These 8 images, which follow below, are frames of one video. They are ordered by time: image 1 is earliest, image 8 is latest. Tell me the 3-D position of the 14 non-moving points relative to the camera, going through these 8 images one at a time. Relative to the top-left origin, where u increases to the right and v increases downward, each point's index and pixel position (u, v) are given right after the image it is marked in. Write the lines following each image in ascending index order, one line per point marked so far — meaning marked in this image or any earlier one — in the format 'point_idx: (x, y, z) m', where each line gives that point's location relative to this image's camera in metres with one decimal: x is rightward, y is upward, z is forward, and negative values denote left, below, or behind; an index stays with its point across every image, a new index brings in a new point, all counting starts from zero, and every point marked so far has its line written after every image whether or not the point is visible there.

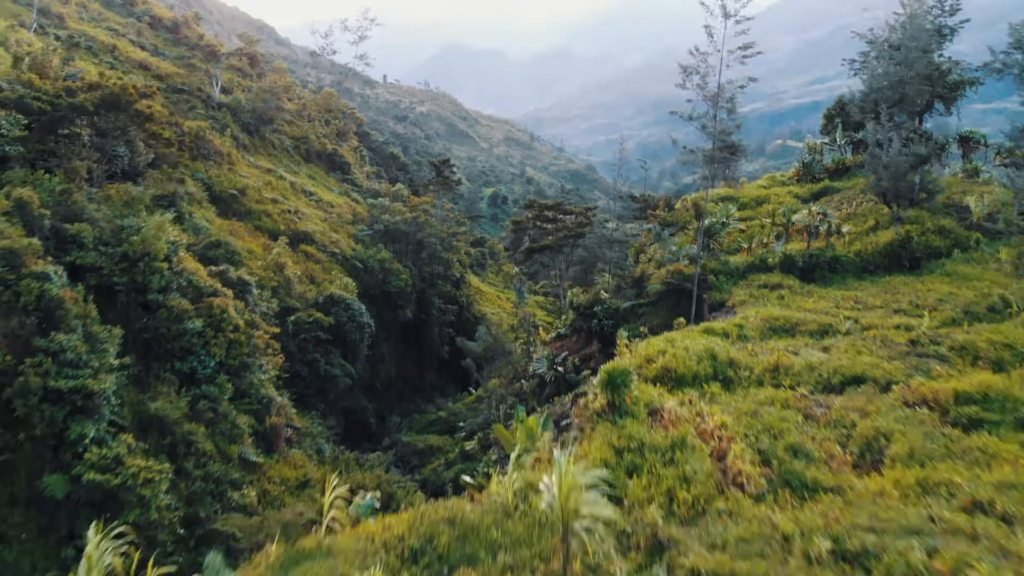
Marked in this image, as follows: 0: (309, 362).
0: (-5.4, -2.0, +19.0) m
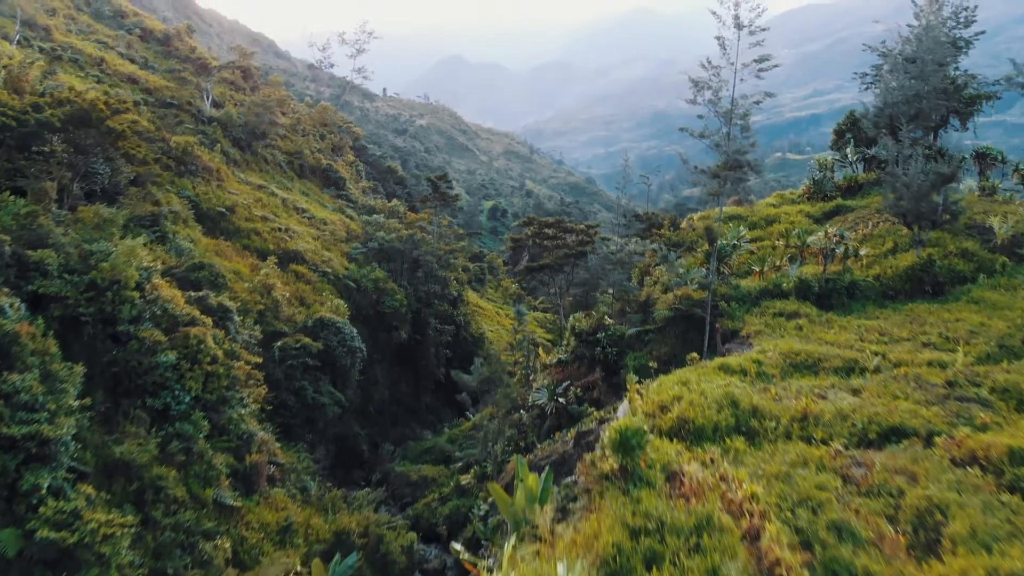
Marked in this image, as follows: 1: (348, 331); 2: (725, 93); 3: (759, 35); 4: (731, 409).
0: (-5.5, -2.6, +18.1) m
1: (-4.6, -1.2, +20.0) m
2: (+4.3, +3.9, +14.2) m
3: (+4.9, +5.0, +13.9) m
4: (+2.6, -1.4, +8.3) m
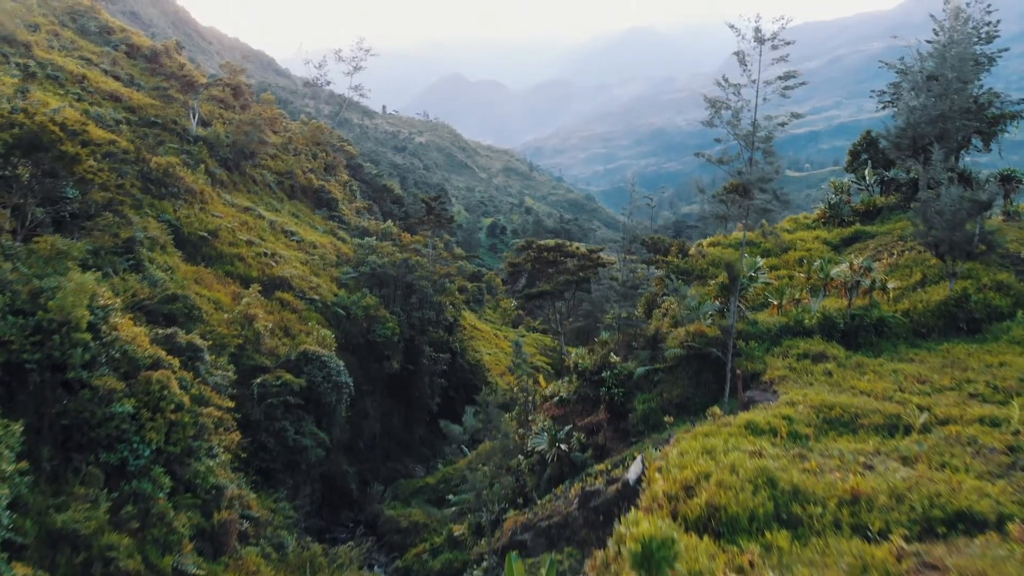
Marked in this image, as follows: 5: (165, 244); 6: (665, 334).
0: (-5.5, -3.4, +16.7) m
1: (-4.7, -2.0, +18.7) m
2: (+4.2, +3.2, +13.0) m
3: (+4.8, +4.3, +12.7) m
4: (+2.5, -2.0, +7.0) m
5: (-9.7, +1.2, +20.0) m
6: (+3.2, -1.0, +15.2) m
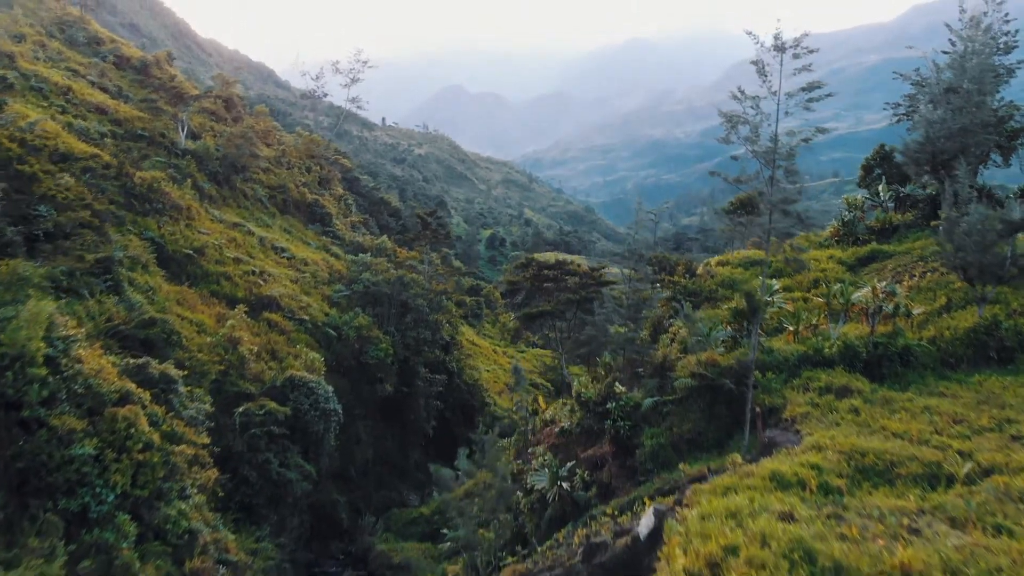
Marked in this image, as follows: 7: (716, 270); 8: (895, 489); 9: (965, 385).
0: (-5.6, -3.9, +15.7) m
1: (-4.7, -2.6, +17.7) m
2: (+4.2, +2.7, +12.1) m
3: (+4.8, +3.8, +11.9) m
4: (+2.5, -2.3, +6.1) m
5: (-9.8, +0.7, +19.1) m
6: (+3.2, -1.5, +14.2) m
7: (+5.2, +0.5, +18.3) m
8: (+4.4, -2.3, +8.2) m
9: (+7.3, -1.6, +11.6) m
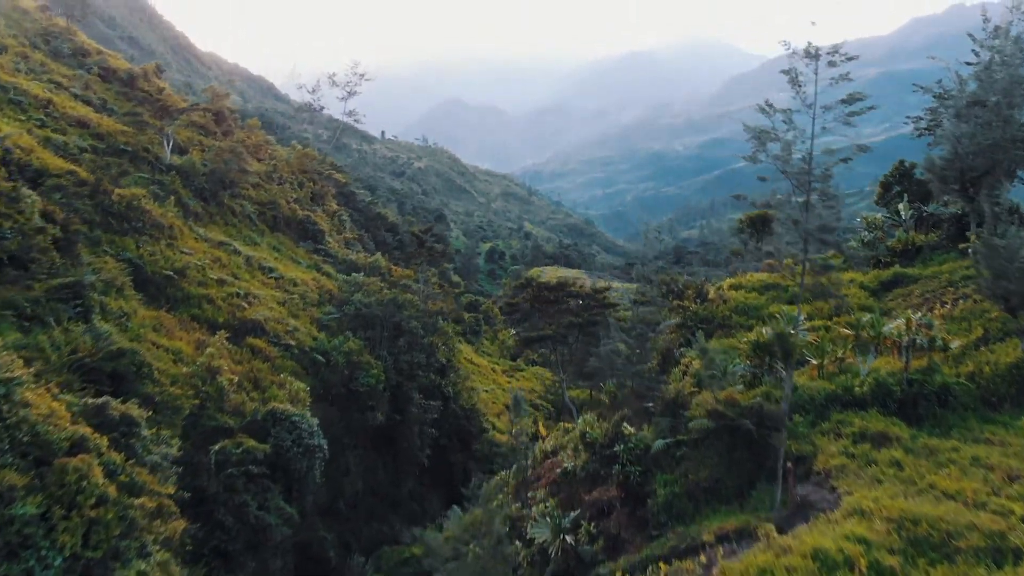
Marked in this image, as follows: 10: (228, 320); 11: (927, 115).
0: (-5.6, -4.5, +14.5) m
1: (-4.7, -3.2, +16.5) m
2: (+4.2, +2.2, +11.0) m
3: (+4.8, +3.3, +10.8) m
4: (+2.5, -2.8, +4.9) m
5: (-9.8, 0.0, +17.9) m
6: (+3.2, -2.0, +13.0) m
7: (+5.2, -0.1, +17.2) m
8: (+4.4, -2.7, +7.0) m
9: (+7.3, -2.1, +10.4) m
10: (-7.9, -0.9, +19.9) m
11: (+11.3, +4.7, +19.5) m
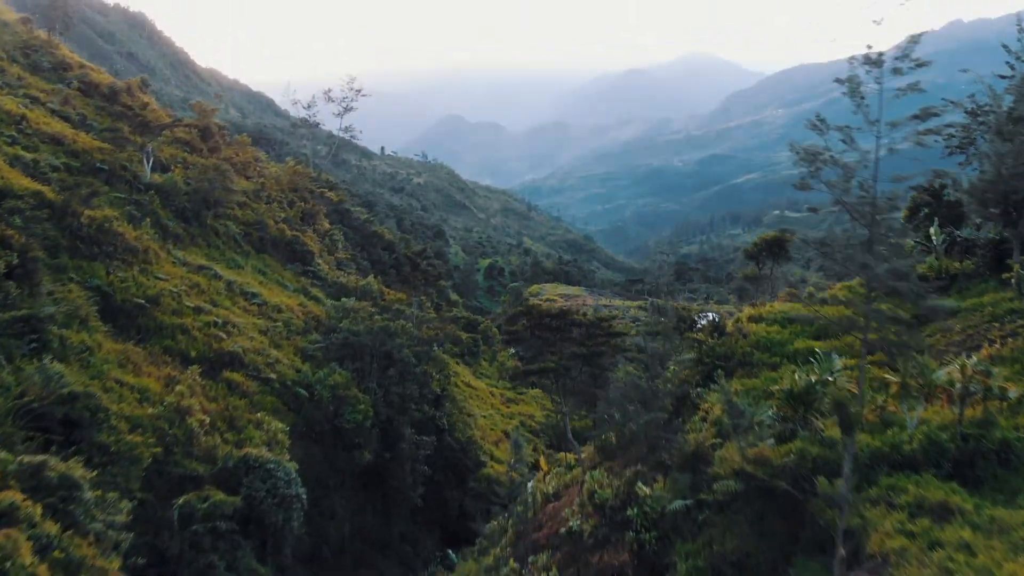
0: (-5.6, -5.1, +12.9) m
1: (-4.8, -3.9, +15.0) m
2: (+4.1, +1.6, +9.6) m
3: (+4.7, +2.7, +9.4) m
4: (+2.4, -3.2, +3.3) m
5: (-9.8, -0.7, +16.4) m
6: (+3.1, -2.6, +11.5) m
7: (+5.2, -0.9, +15.7) m
8: (+4.3, -3.2, +5.5) m
9: (+7.3, -2.6, +8.9) m
10: (-7.9, -1.6, +18.4) m
11: (+11.3, +4.0, +18.2) m
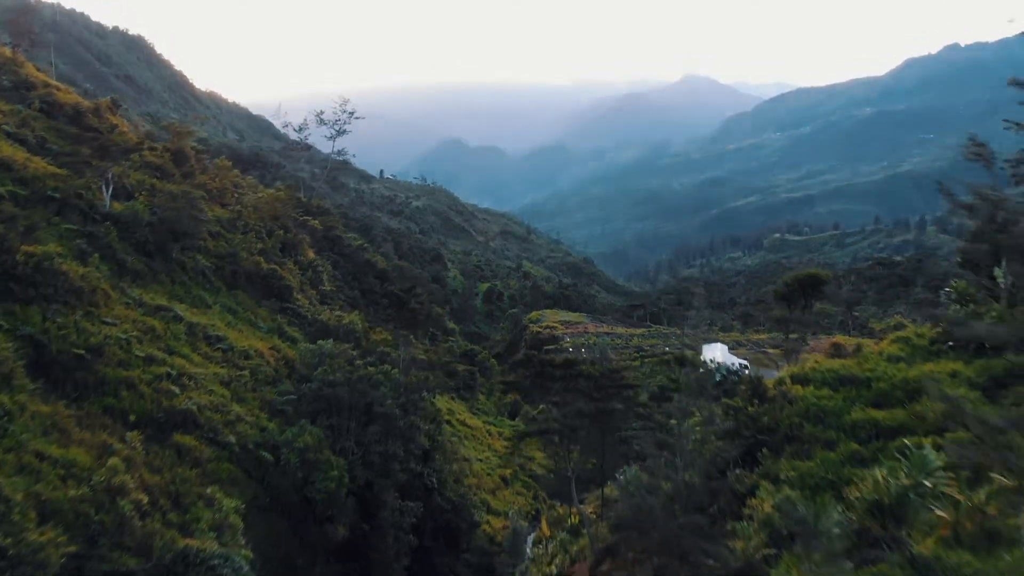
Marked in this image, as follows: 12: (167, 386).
0: (-5.7, -6.0, +10.3) m
1: (-4.8, -4.9, +12.4) m
2: (+4.1, +0.8, +7.2) m
3: (+4.7, +1.9, +7.0) m
4: (+2.4, -3.8, +0.8) m
5: (-9.9, -1.7, +13.9) m
6: (+3.1, -3.5, +9.0) m
7: (+5.1, -1.9, +13.2) m
8: (+4.3, -3.9, +2.9) m
9: (+7.2, -3.4, +6.3) m
10: (-8.0, -2.7, +15.8) m
11: (+11.2, +2.9, +15.8) m
12: (-8.1, -2.3, +16.7) m
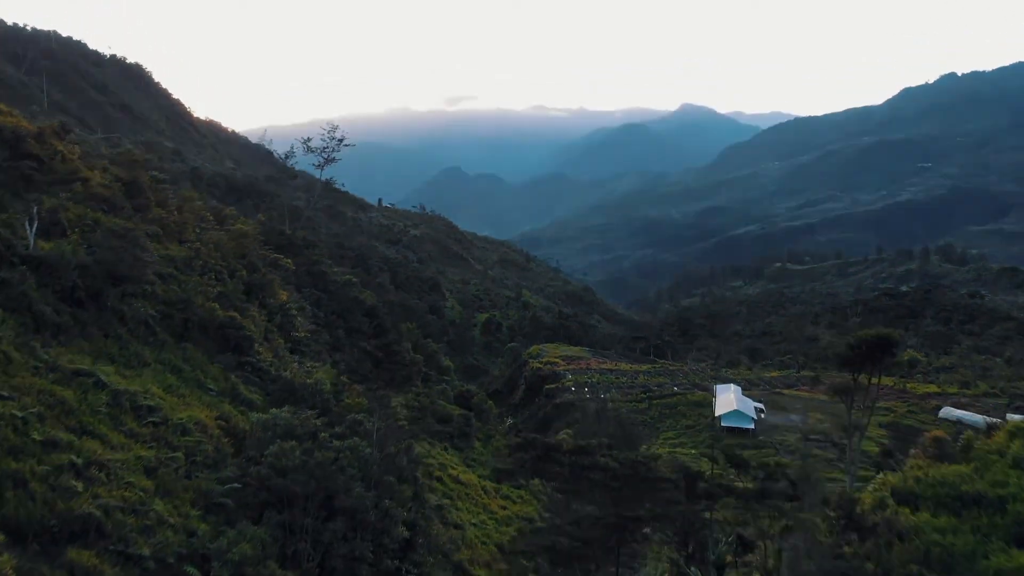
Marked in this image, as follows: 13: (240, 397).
0: (-5.7, -7.0, +6.6) m
1: (-4.9, -5.9, +8.7) m
2: (+4.0, -0.1, +3.7) m
3: (+4.6, +1.0, +3.6) m
4: (+2.3, -4.5, -2.8) m
5: (-10.0, -2.8, +10.4) m
6: (+3.0, -4.4, +5.4) m
7: (+5.0, -3.0, +9.7) m
8: (+4.2, -4.6, -0.7) m
9: (+7.2, -4.3, +2.7) m
10: (-8.1, -3.9, +12.2) m
11: (+11.1, +1.7, +12.5) m
12: (-8.1, -3.5, +13.1) m
13: (-7.5, -3.0, +19.9) m
